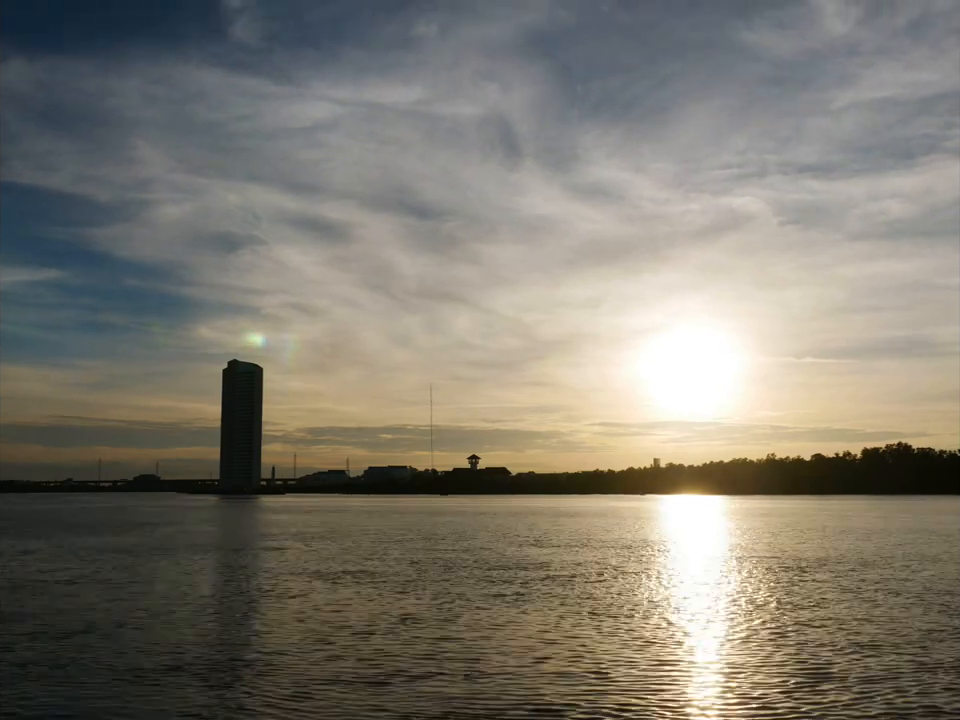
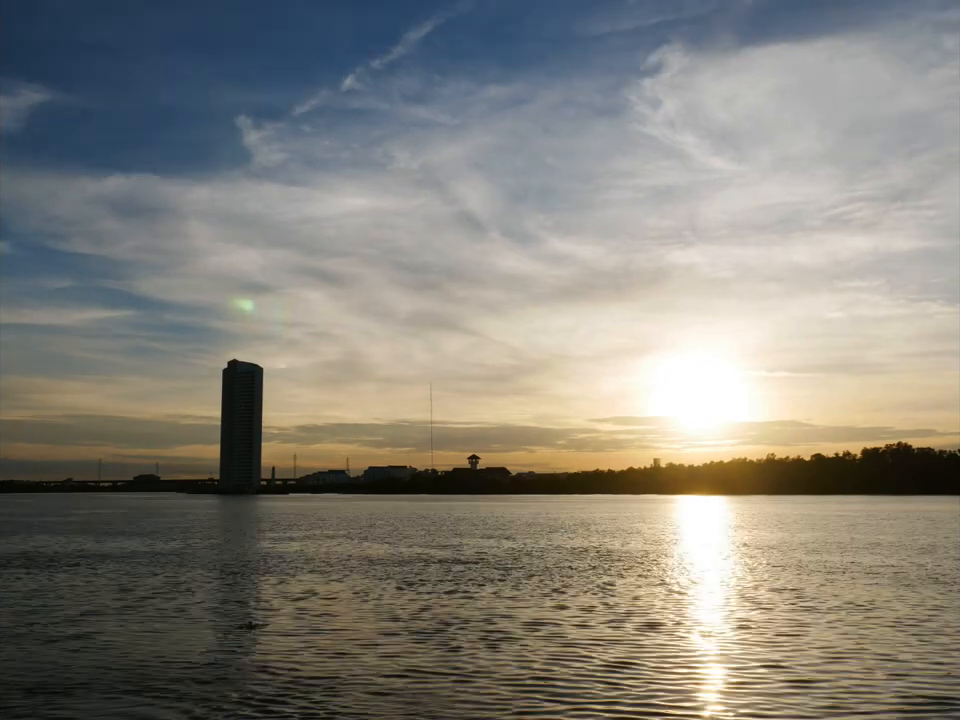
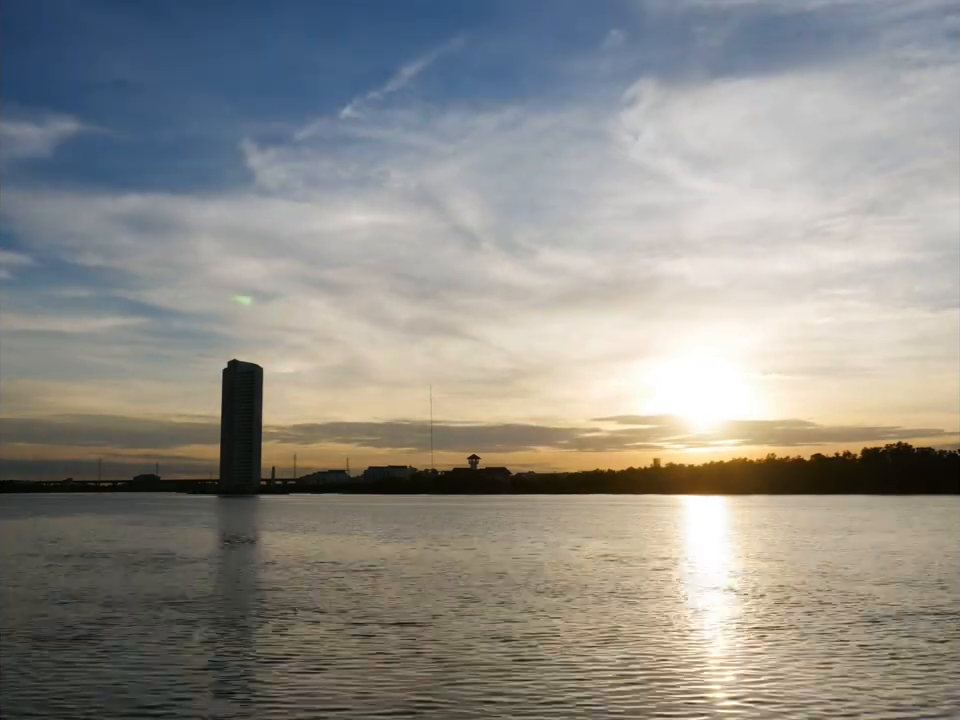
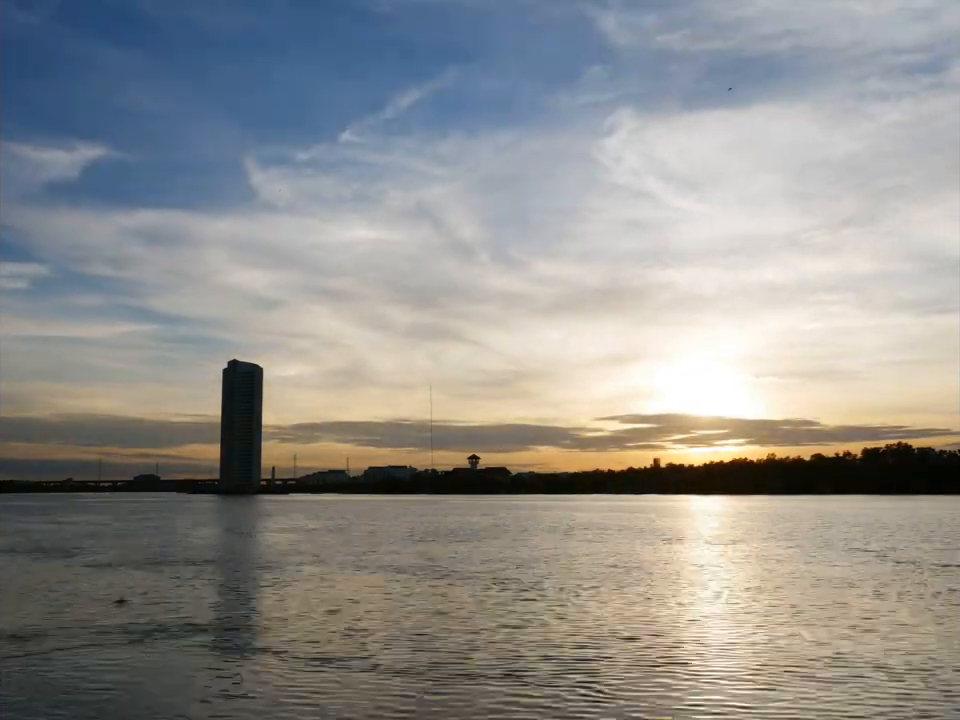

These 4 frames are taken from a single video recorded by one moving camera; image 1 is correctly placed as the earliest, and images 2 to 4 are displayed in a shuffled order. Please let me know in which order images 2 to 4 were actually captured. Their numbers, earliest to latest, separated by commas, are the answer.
2, 3, 4
